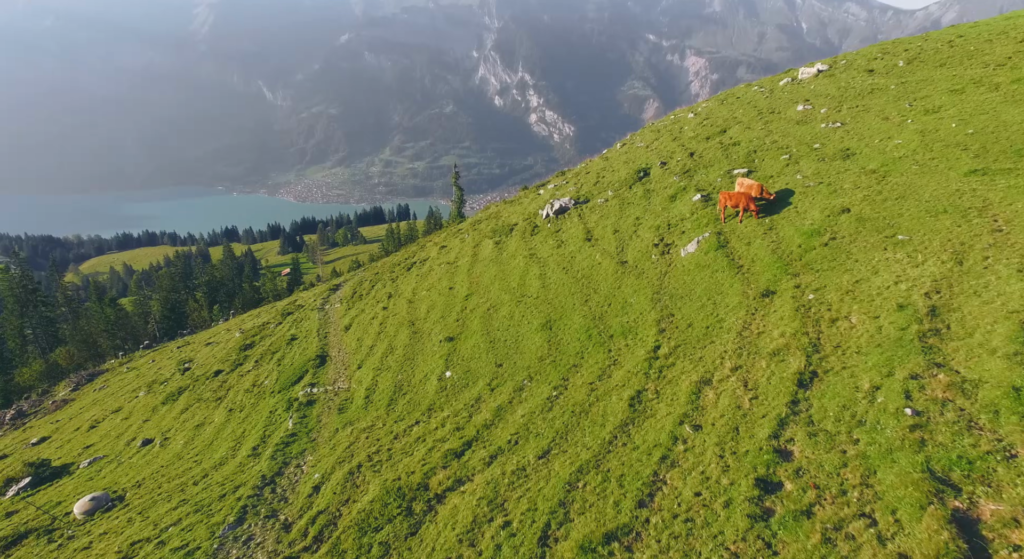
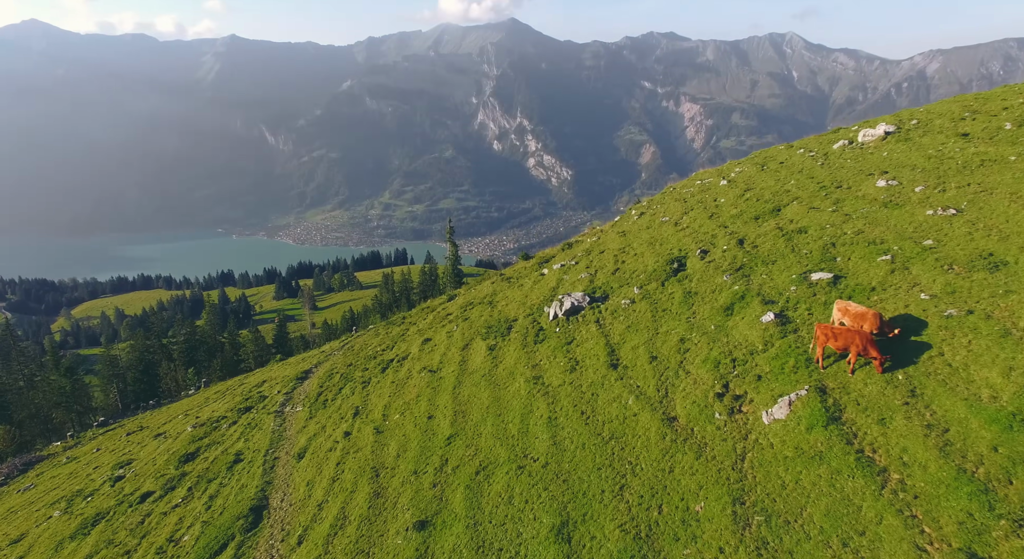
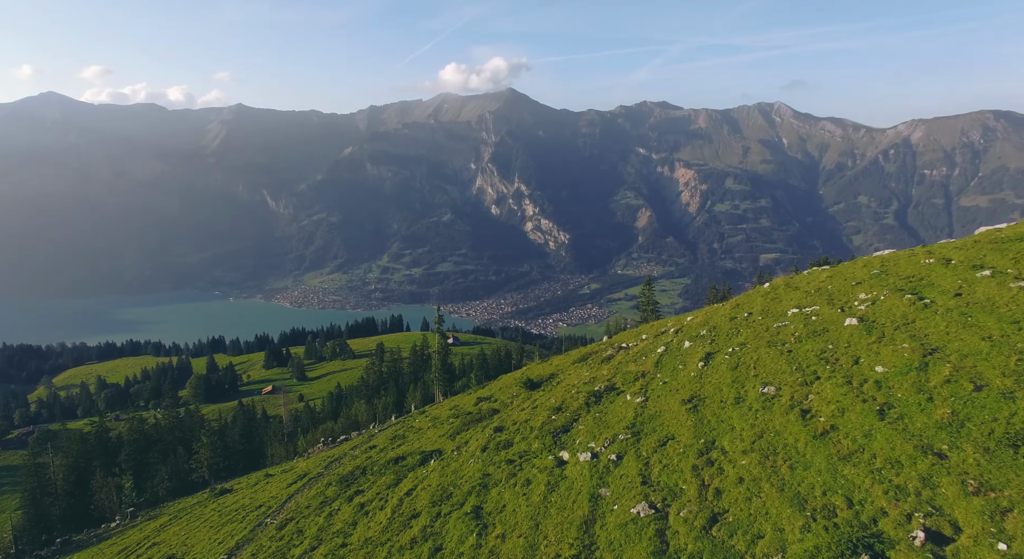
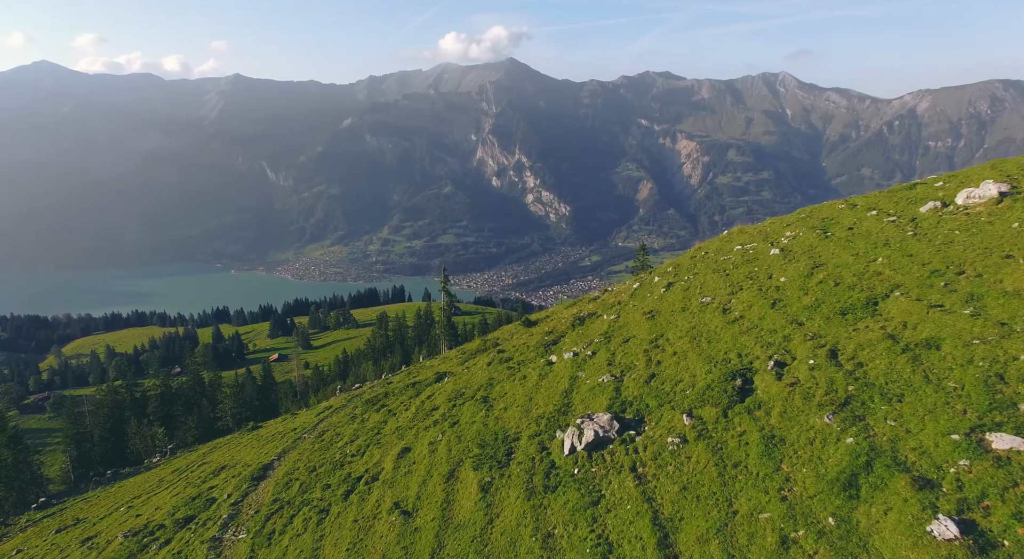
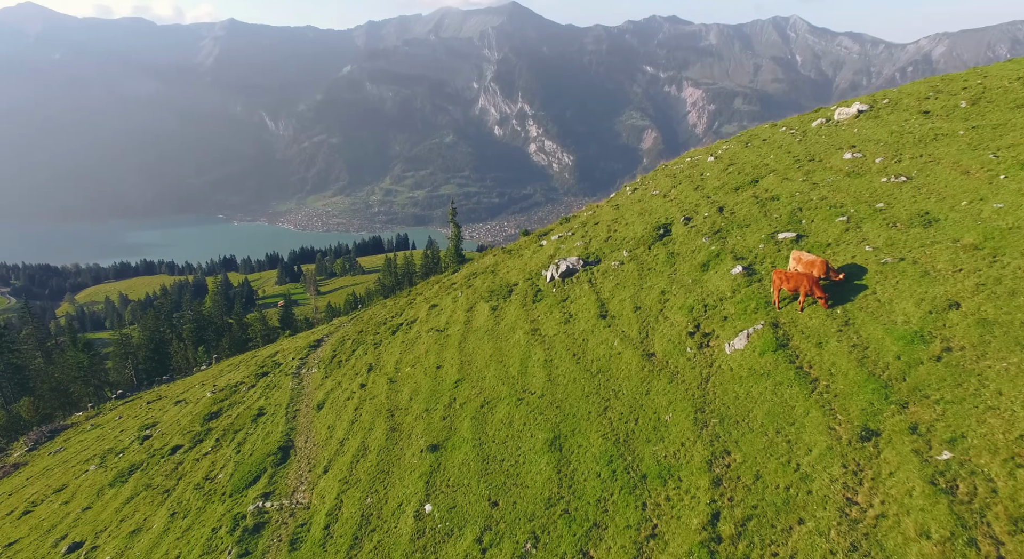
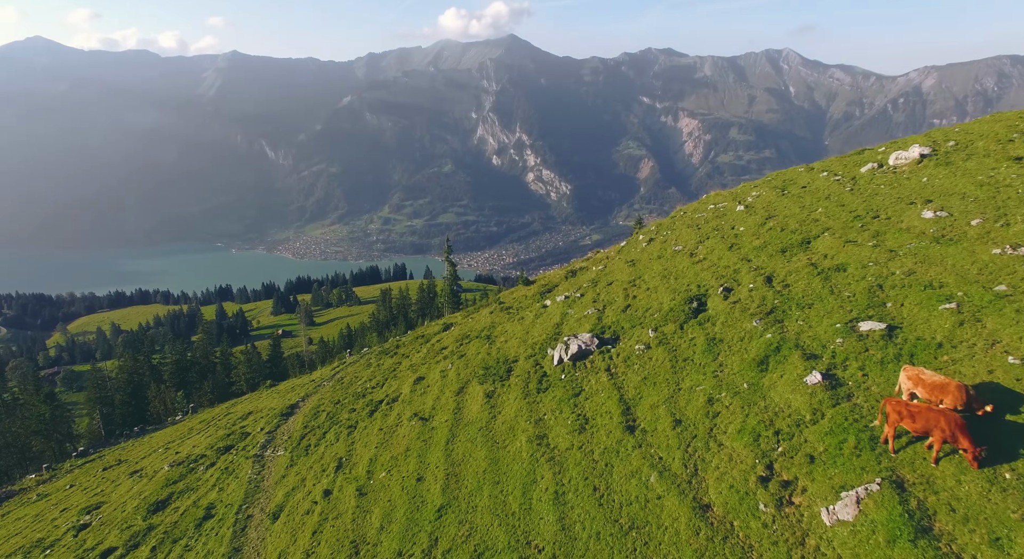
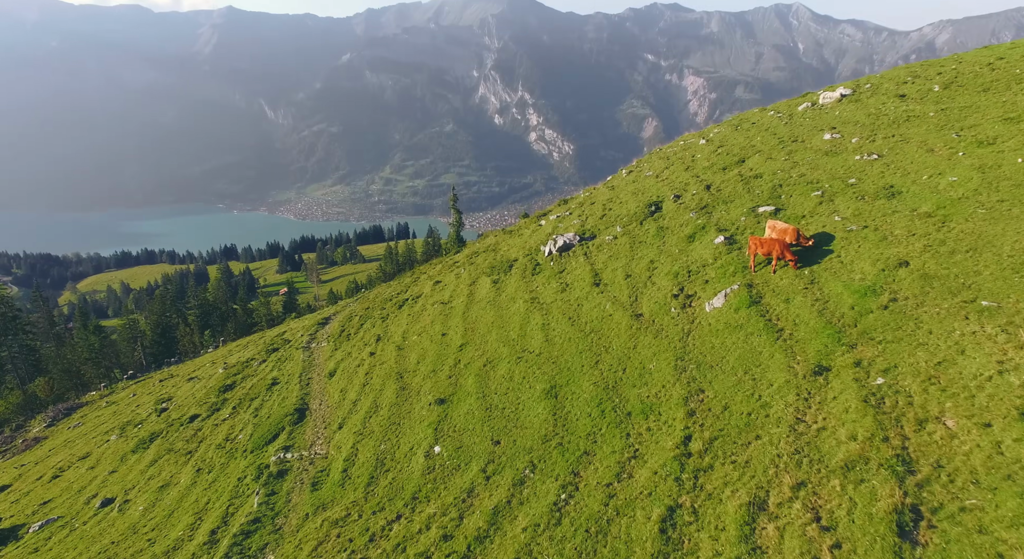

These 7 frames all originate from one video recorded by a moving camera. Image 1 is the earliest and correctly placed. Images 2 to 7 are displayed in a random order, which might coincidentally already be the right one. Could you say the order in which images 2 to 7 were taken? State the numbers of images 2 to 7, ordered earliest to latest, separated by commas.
7, 5, 2, 6, 4, 3
